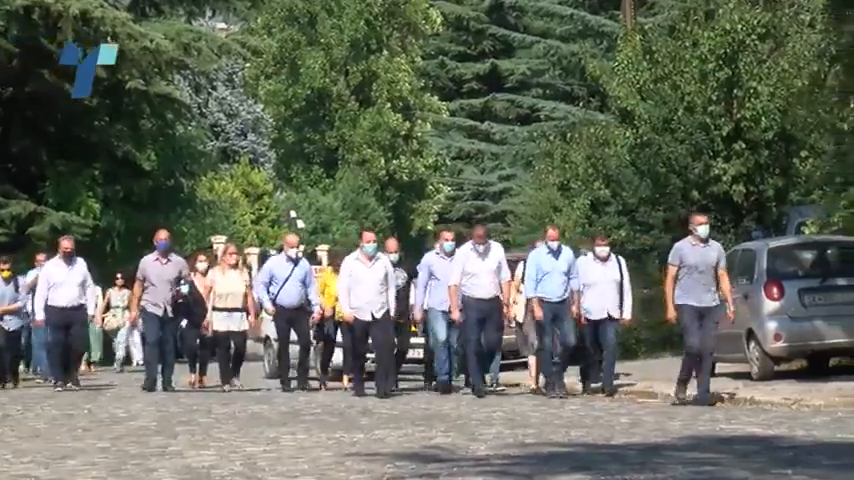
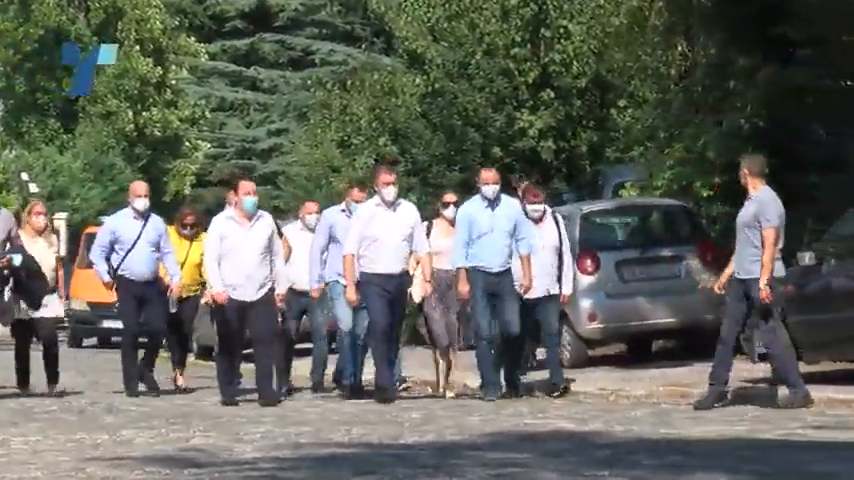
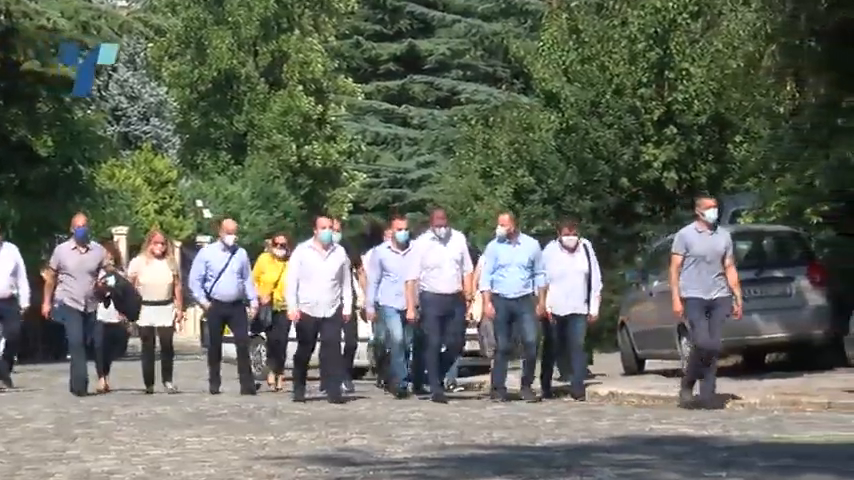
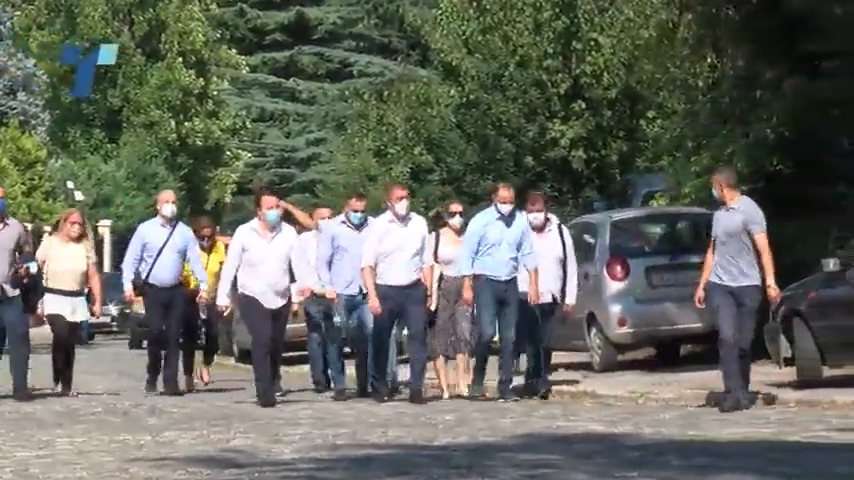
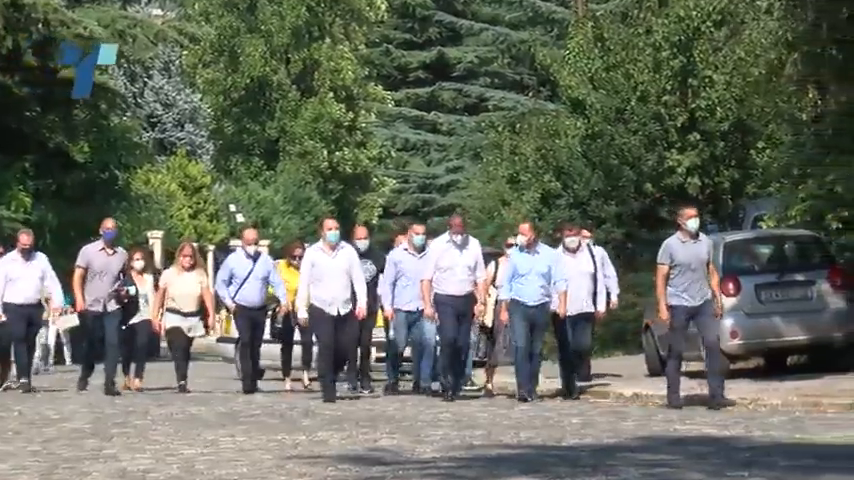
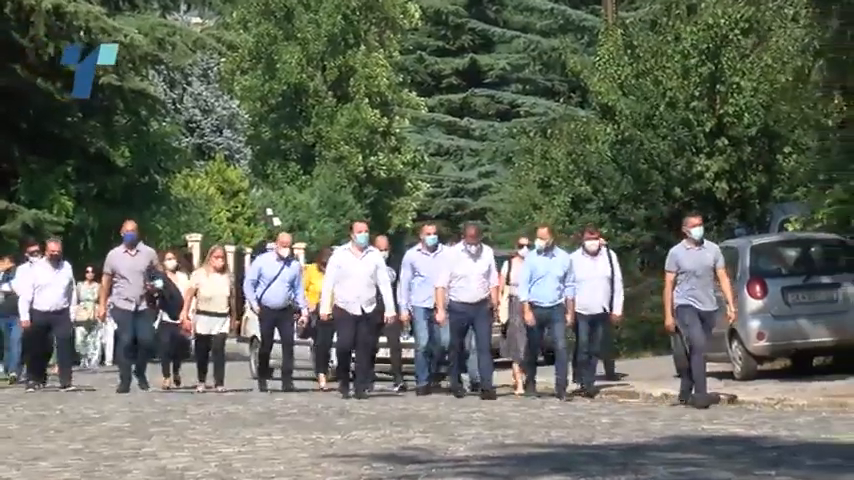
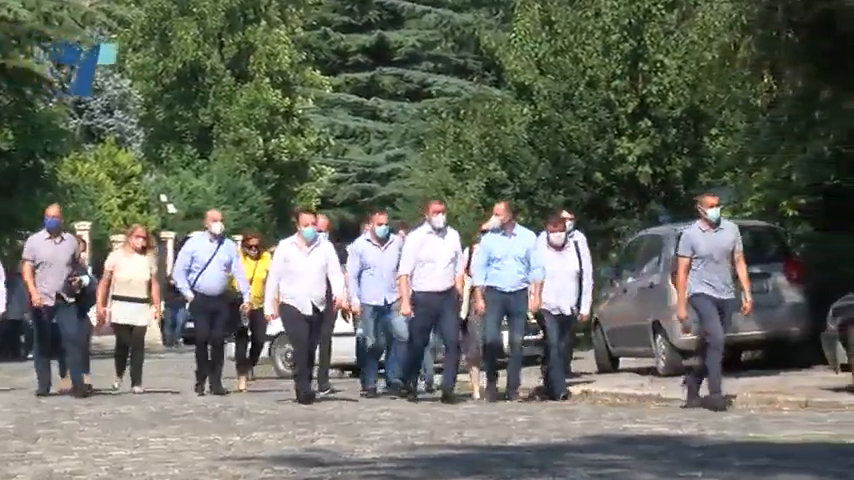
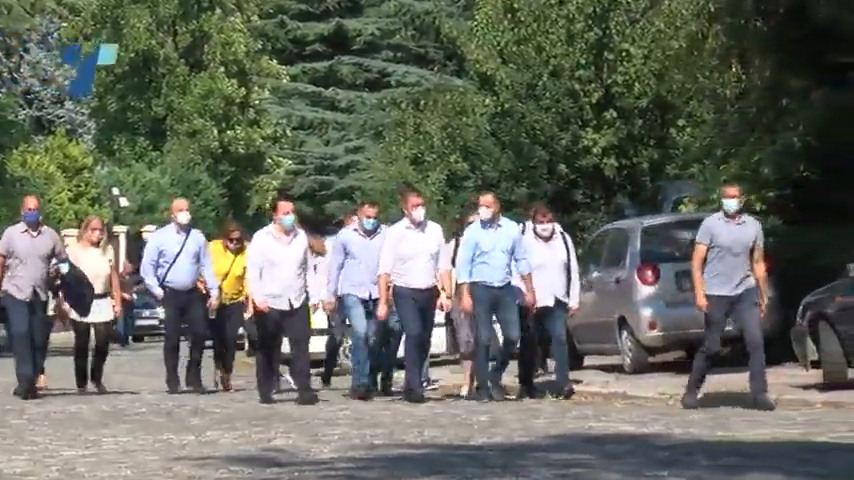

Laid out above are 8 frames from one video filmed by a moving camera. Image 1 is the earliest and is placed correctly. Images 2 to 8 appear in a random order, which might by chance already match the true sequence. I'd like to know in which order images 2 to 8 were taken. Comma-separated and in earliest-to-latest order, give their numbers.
6, 5, 3, 7, 8, 4, 2
